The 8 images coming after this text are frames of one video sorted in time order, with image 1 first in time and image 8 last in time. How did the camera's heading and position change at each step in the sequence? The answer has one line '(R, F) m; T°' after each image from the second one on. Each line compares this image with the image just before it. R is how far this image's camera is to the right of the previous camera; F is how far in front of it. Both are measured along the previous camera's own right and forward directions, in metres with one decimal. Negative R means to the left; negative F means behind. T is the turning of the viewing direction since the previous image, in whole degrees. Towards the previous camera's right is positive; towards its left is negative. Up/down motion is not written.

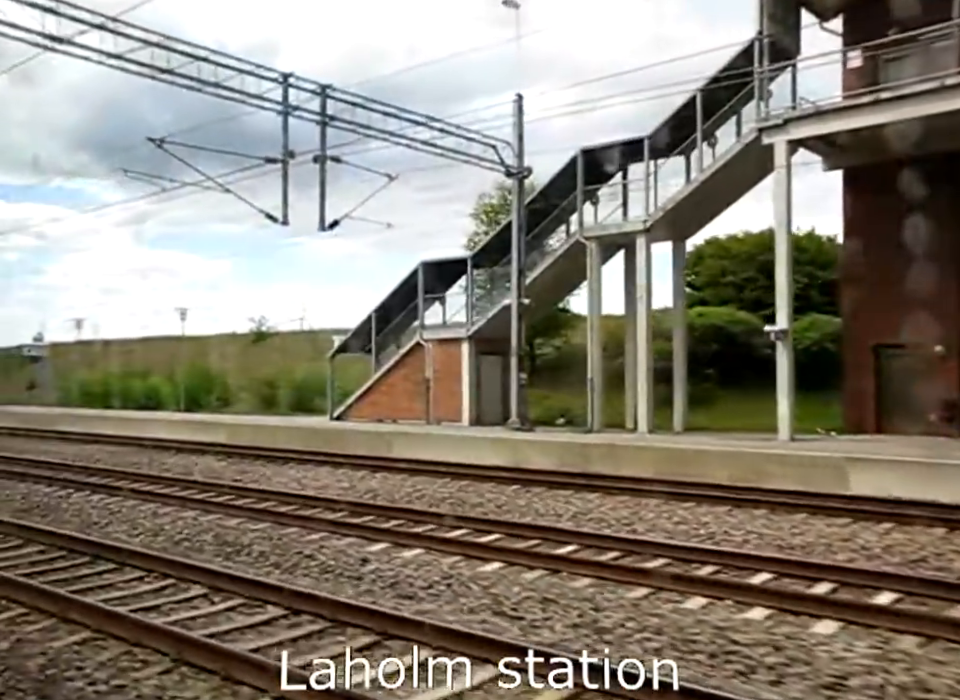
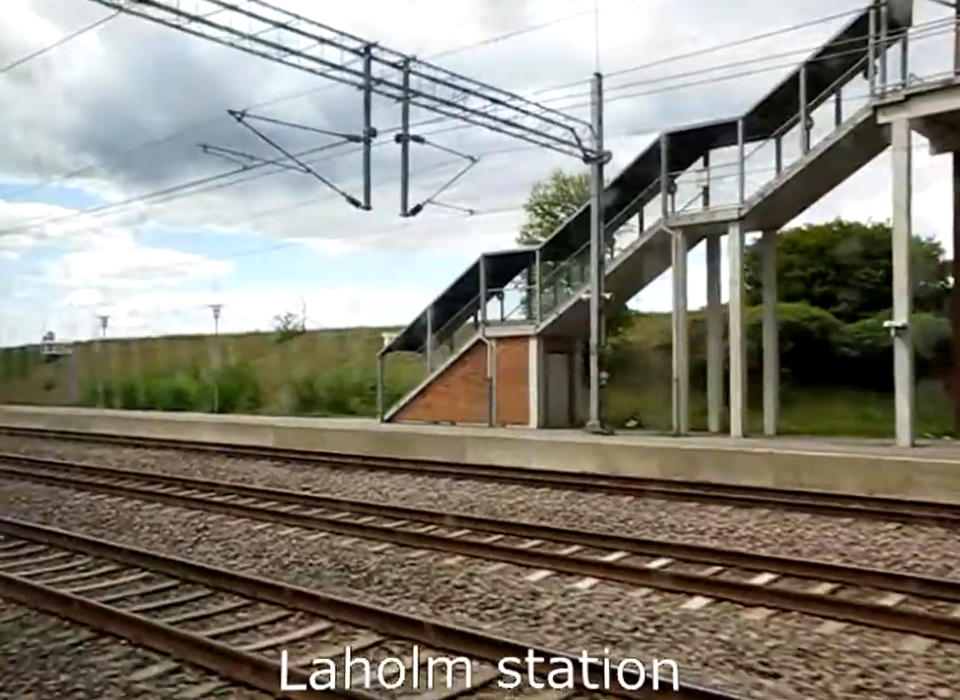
(-1.6, +1.5) m; 0°
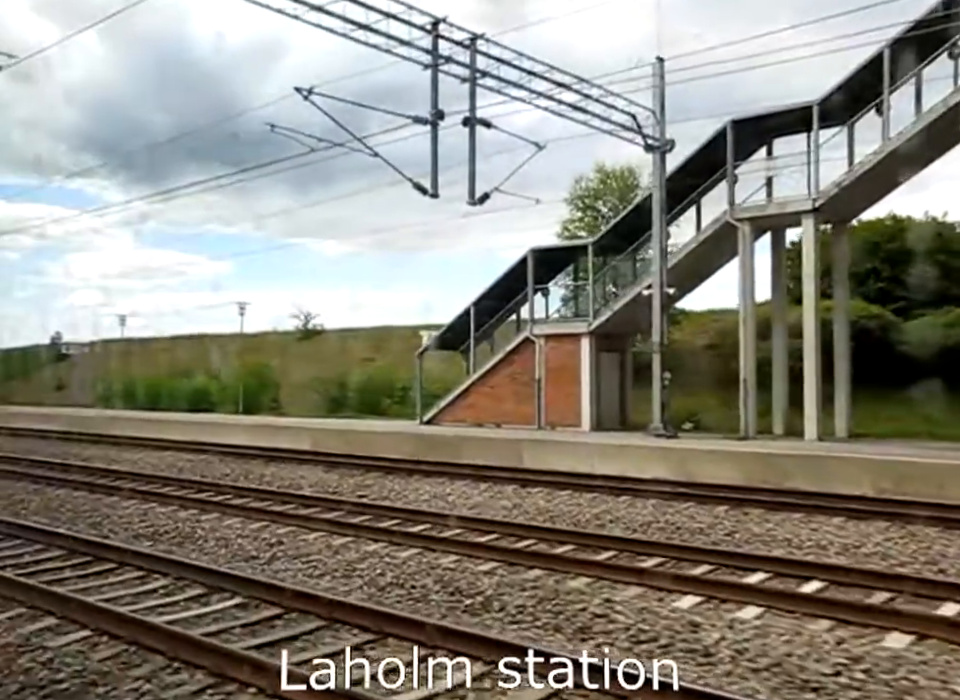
(-1.1, +1.0) m; 0°
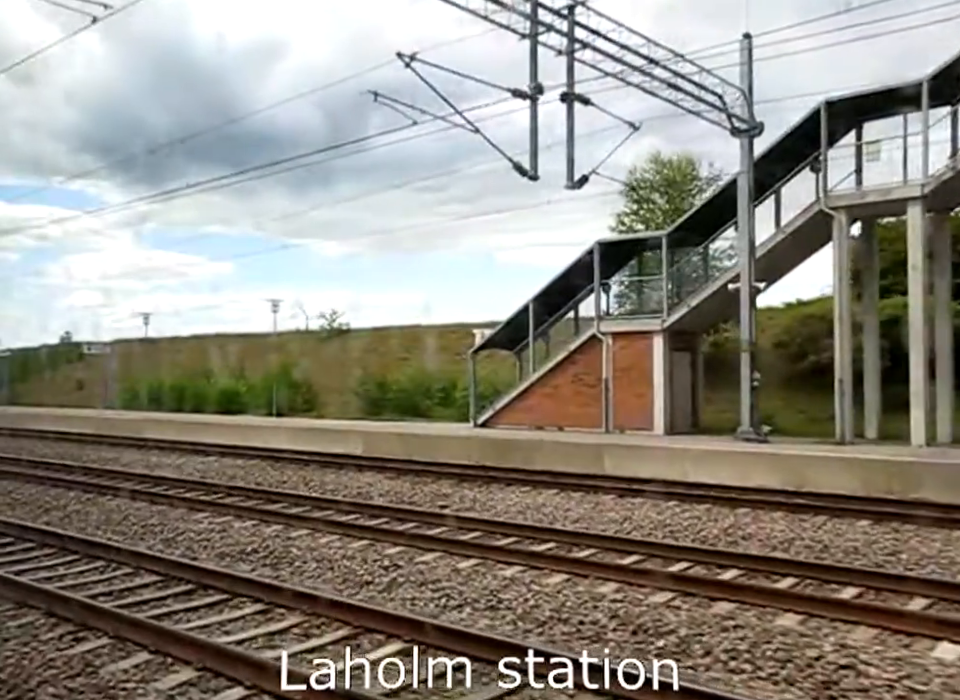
(-1.4, +1.3) m; 0°
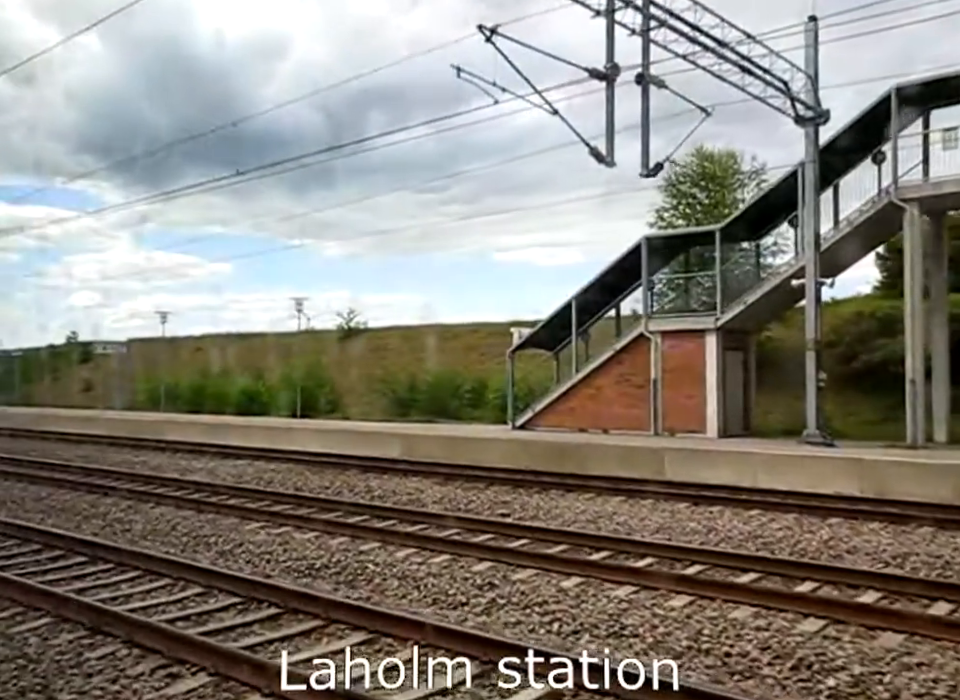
(-0.9, +0.9) m; 0°
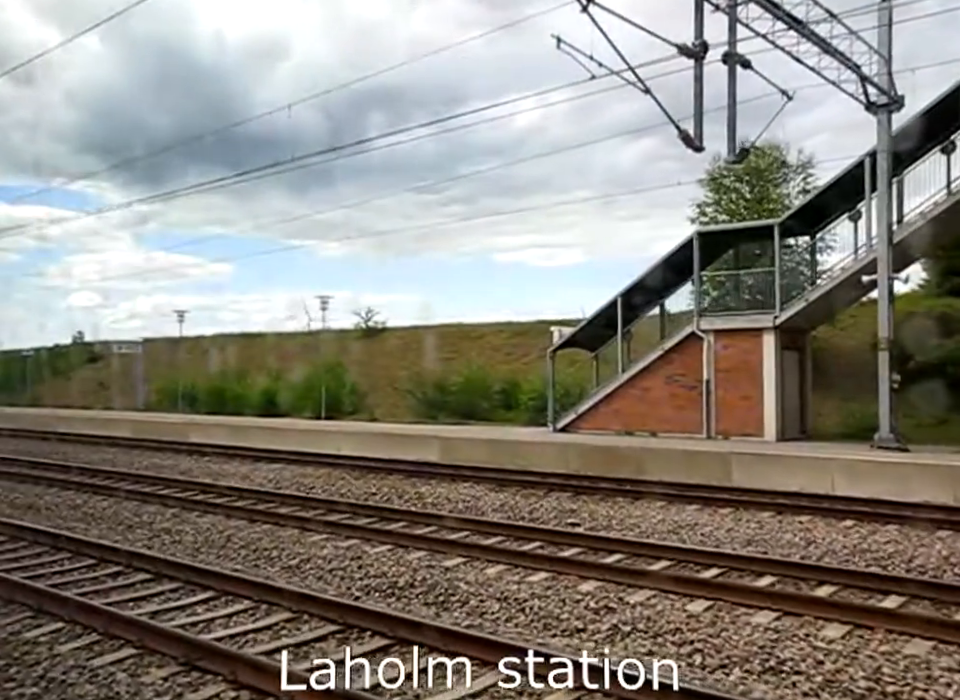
(-0.9, +0.9) m; 0°
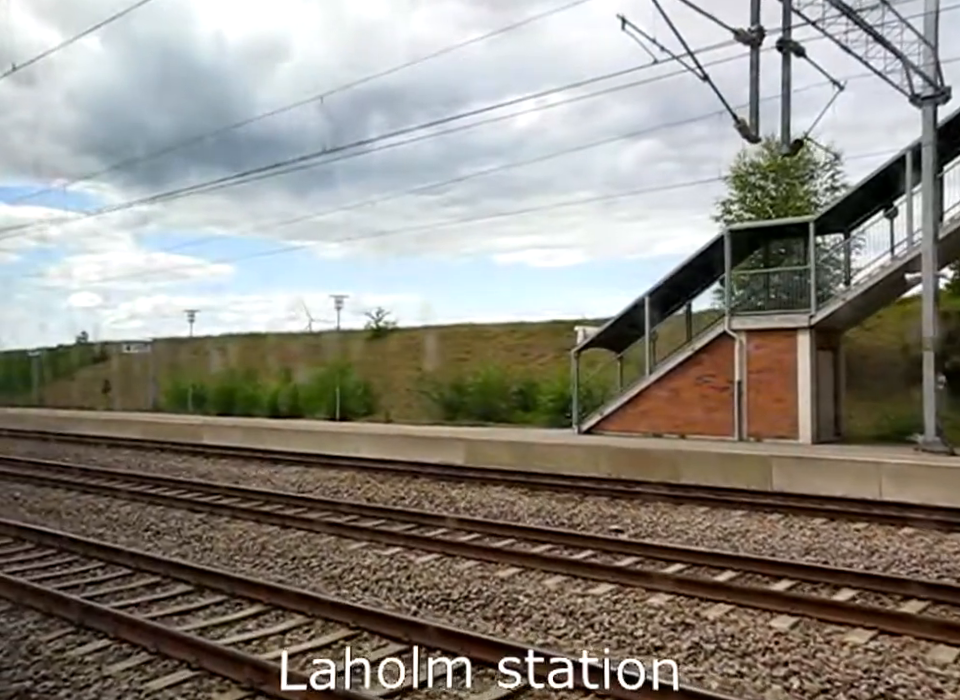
(-0.5, +0.5) m; 0°
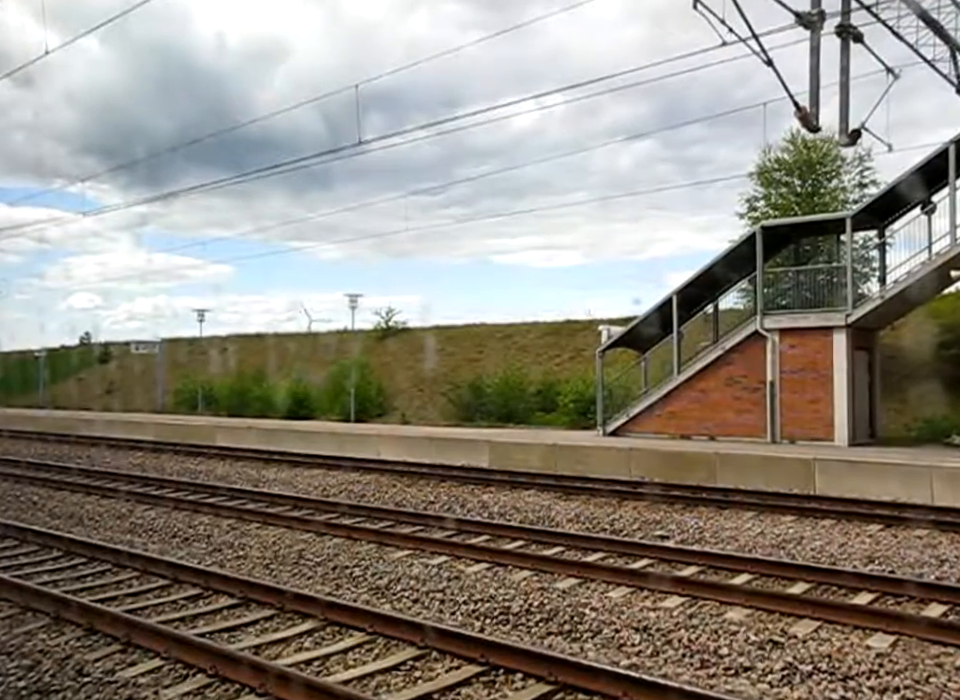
(-0.5, +0.5) m; 0°
